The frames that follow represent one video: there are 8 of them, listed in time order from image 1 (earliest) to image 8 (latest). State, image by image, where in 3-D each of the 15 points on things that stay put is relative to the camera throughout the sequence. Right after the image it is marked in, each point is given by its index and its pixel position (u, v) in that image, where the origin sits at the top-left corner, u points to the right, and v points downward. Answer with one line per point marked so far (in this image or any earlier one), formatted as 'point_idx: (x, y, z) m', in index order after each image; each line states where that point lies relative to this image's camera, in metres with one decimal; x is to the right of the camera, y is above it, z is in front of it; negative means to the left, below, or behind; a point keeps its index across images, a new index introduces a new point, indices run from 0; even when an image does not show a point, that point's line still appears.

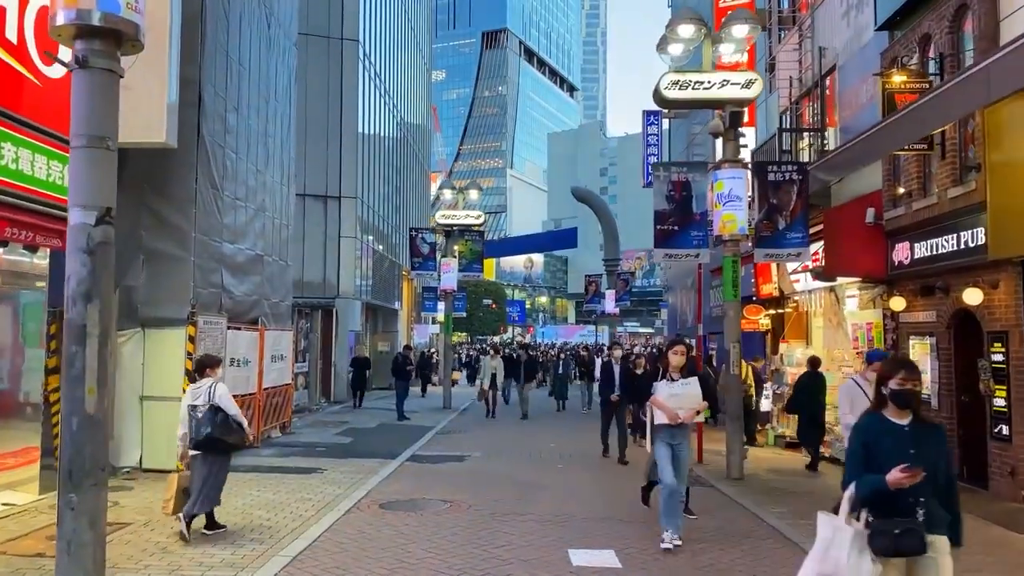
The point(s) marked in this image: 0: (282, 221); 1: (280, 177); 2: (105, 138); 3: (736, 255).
0: (-4.5, +1.3, +16.2) m
1: (-4.4, +2.2, +16.0) m
2: (-2.4, +0.9, +4.9) m
3: (+3.4, +0.5, +12.6) m
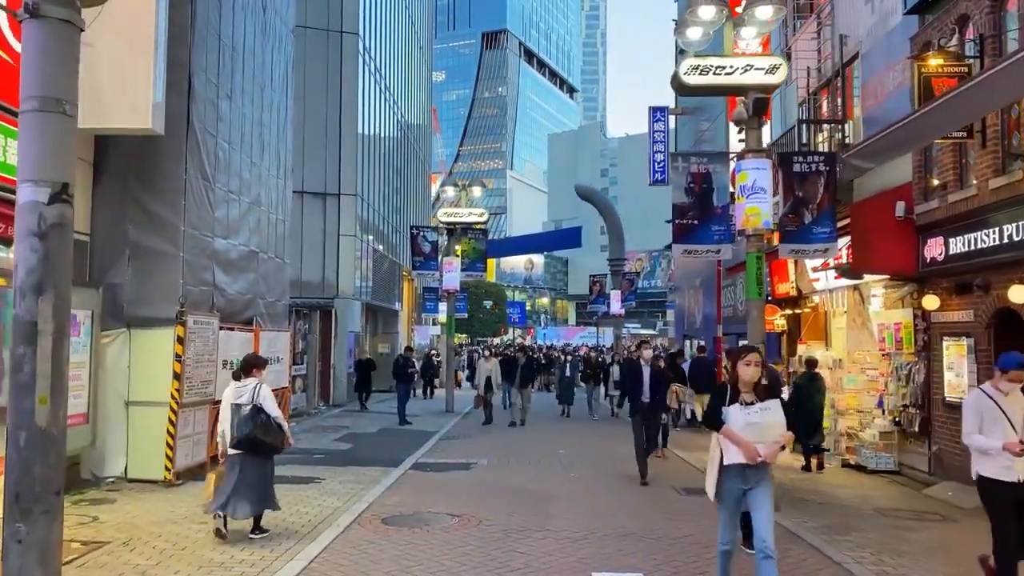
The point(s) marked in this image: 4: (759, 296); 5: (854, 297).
0: (-4.3, +1.4, +15.4) m
1: (-4.3, +2.2, +15.3) m
2: (-2.2, +0.9, +4.1) m
3: (+3.5, +0.5, +11.8) m
4: (+3.5, -0.1, +11.7) m
5: (+6.1, -0.2, +15.0) m
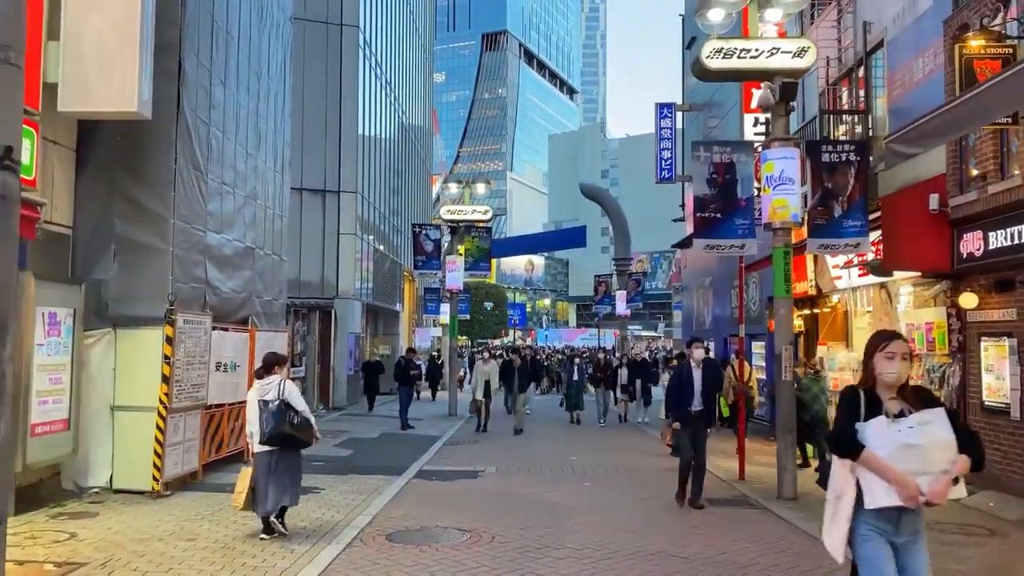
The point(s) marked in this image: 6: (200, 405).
0: (-4.2, +1.4, +14.7) m
1: (-4.2, +2.2, +14.6) m
2: (-2.1, +1.0, +3.4) m
3: (+3.7, +0.6, +11.1) m
4: (+3.6, -0.1, +11.0) m
5: (+6.3, -0.1, +14.3) m
6: (-4.1, -1.5, +10.9) m
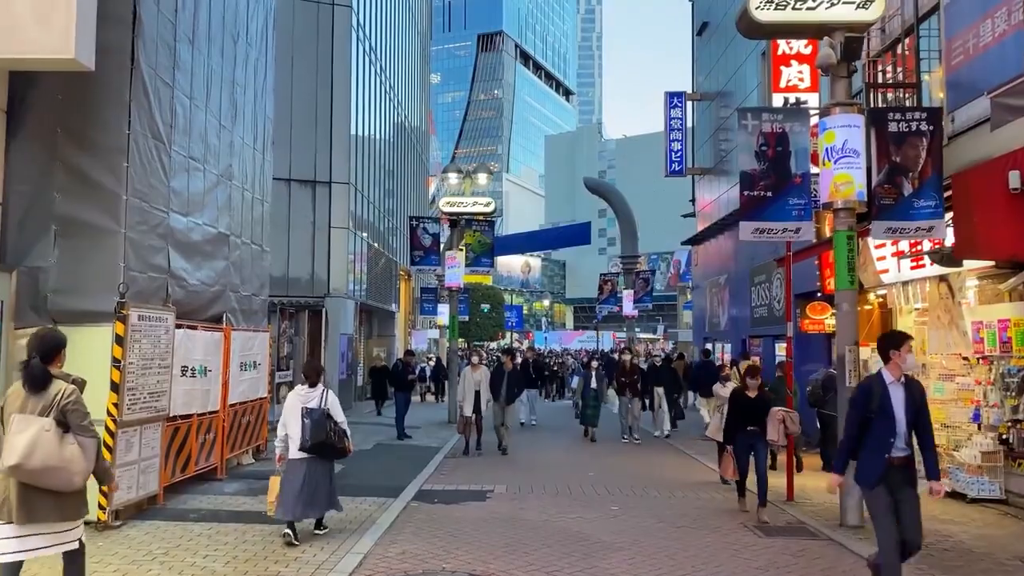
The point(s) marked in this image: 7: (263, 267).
0: (-4.0, +1.5, +13.0) m
1: (-4.0, +2.3, +12.9) m
2: (-1.8, +1.1, +1.8) m
3: (+3.9, +0.7, +9.5) m
4: (+3.8, 0.0, +9.4) m
5: (+6.5, 0.0, +12.7) m
6: (-3.9, -1.4, +9.2) m
7: (-4.0, +0.3, +13.4) m
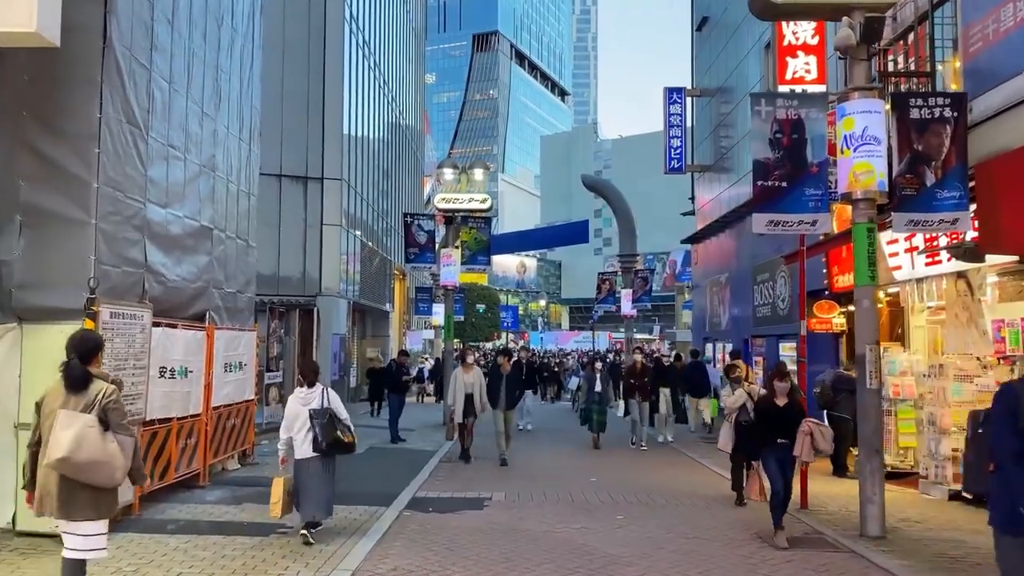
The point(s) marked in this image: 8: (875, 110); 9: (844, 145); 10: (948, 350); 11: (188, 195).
0: (-4.0, +1.5, +12.4) m
1: (-4.0, +2.3, +12.3) m
2: (-1.8, +1.2, +1.2) m
3: (+3.9, +0.7, +9.0) m
4: (+3.8, +0.1, +8.8) m
5: (+6.4, 0.0, +12.1) m
6: (-3.9, -1.4, +8.6) m
7: (-4.0, +0.4, +12.8) m
8: (+3.8, +1.9, +8.8) m
9: (+3.6, +1.5, +8.9) m
10: (+6.4, -0.9, +12.4) m
11: (-4.0, +1.1, +10.2) m
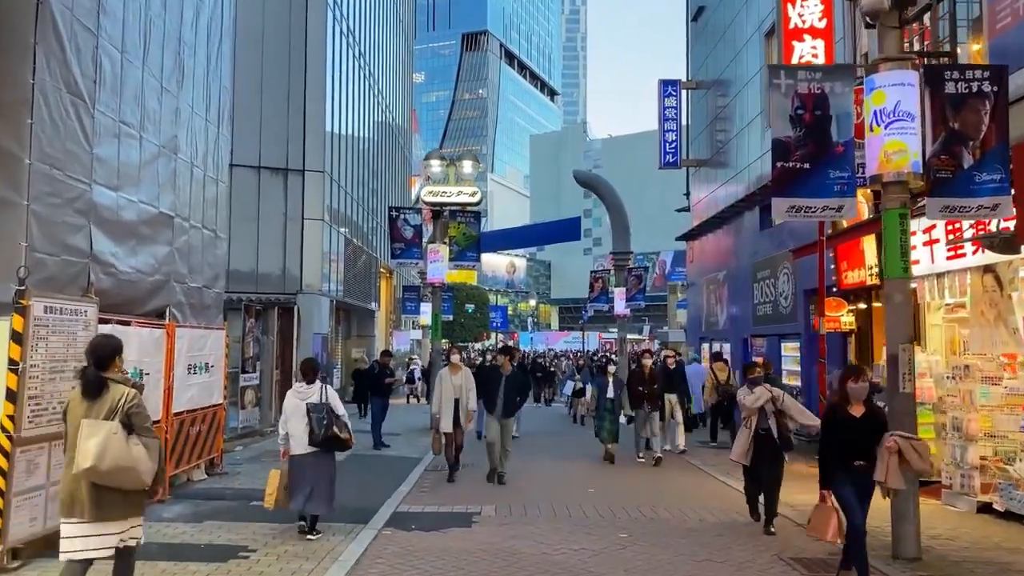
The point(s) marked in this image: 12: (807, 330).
0: (-4.2, +1.6, +11.4) m
1: (-4.1, +2.4, +11.3) m
2: (-1.8, +1.2, +0.2) m
3: (+3.8, +0.8, +8.0) m
4: (+3.7, +0.1, +7.9) m
5: (+6.3, +0.1, +11.2) m
6: (-4.0, -1.3, +7.6) m
7: (-4.1, +0.4, +11.8) m
8: (+3.7, +2.0, +7.9) m
9: (+3.5, +1.6, +8.0) m
10: (+6.3, -0.8, +11.5) m
11: (-4.1, +1.2, +9.2) m
12: (+6.2, -0.9, +17.6) m
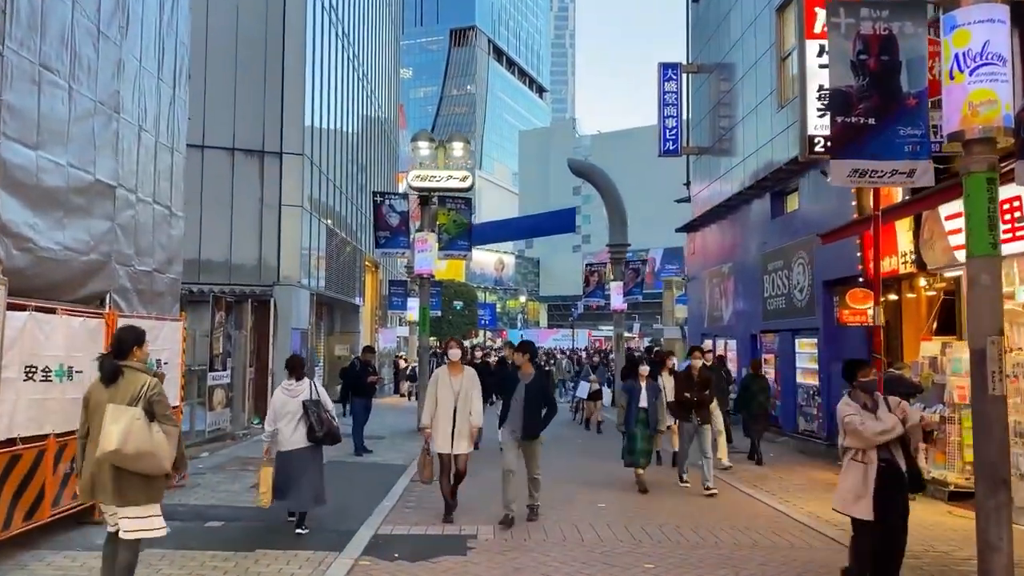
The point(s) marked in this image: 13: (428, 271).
0: (-4.2, +1.8, +9.9) m
1: (-4.1, +2.6, +9.8) m
2: (-1.6, +1.4, -1.3) m
3: (+3.8, +0.9, +6.7) m
4: (+3.8, +0.3, +6.5) m
5: (+6.3, +0.2, +9.9) m
6: (-3.9, -1.1, +6.1) m
7: (-4.2, +0.6, +10.3) m
8: (+3.8, +2.1, +6.5) m
9: (+3.5, +1.8, +6.6) m
10: (+6.3, -0.7, +10.1) m
11: (-4.0, +1.4, +7.7) m
12: (+6.1, -0.7, +16.2) m
13: (-2.0, +0.4, +19.6) m
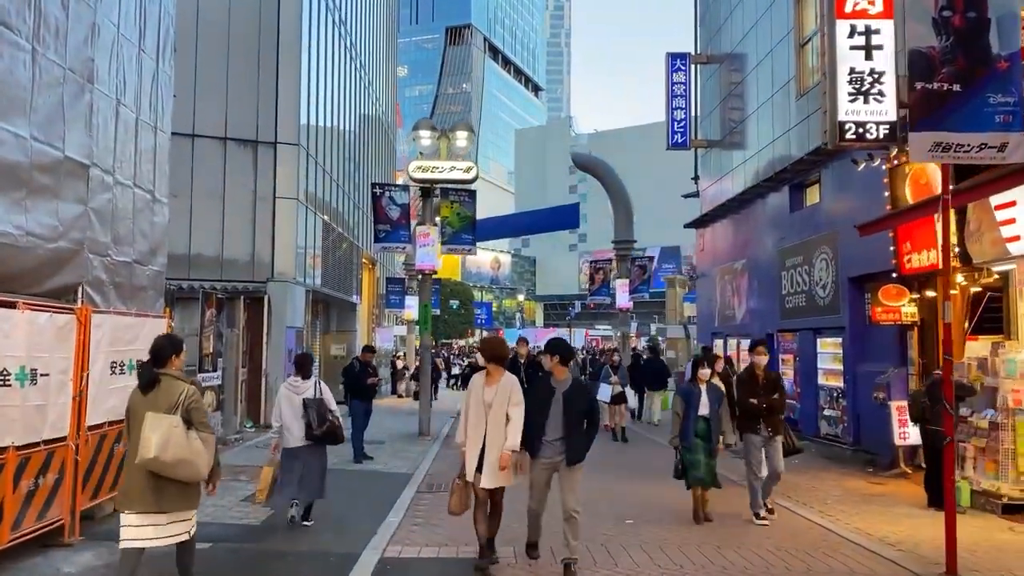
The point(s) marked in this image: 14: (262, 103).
0: (-4.0, +1.8, +9.0) m
1: (-3.9, +2.7, +8.8) m
2: (-1.3, +1.5, -2.2) m
3: (+4.0, +1.0, +5.8) m
4: (+4.0, +0.3, +5.6) m
5: (+6.5, +0.3, +9.0) m
6: (-3.7, -1.1, +5.2) m
7: (-4.0, +0.7, +9.3) m
8: (+4.0, +2.2, +5.6) m
9: (+3.8, +1.8, +5.7) m
10: (+6.5, -0.6, +9.3) m
11: (-3.8, +1.5, +6.8) m
12: (+6.3, -0.7, +15.4) m
13: (-1.8, +0.5, +18.6) m
14: (-5.8, +4.2, +19.4) m
